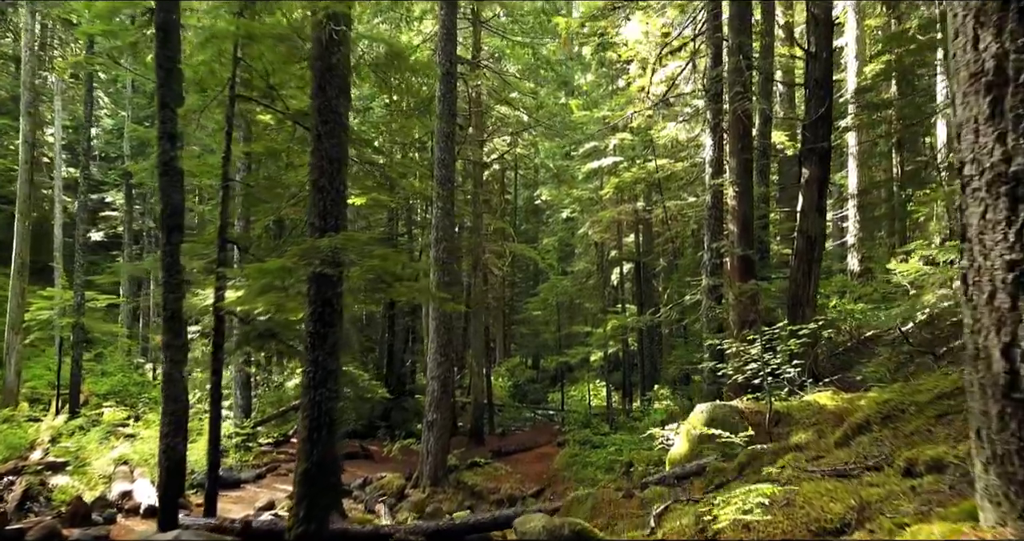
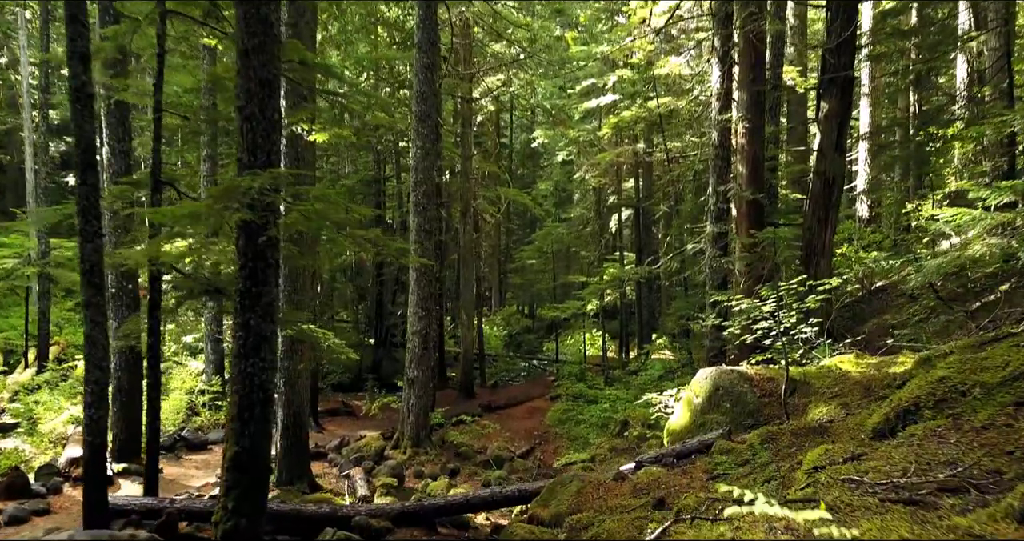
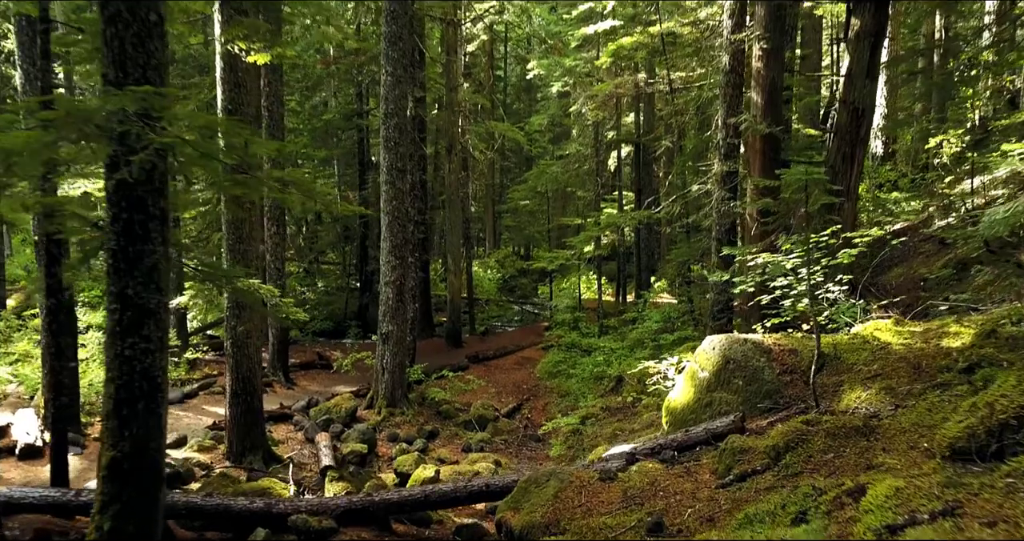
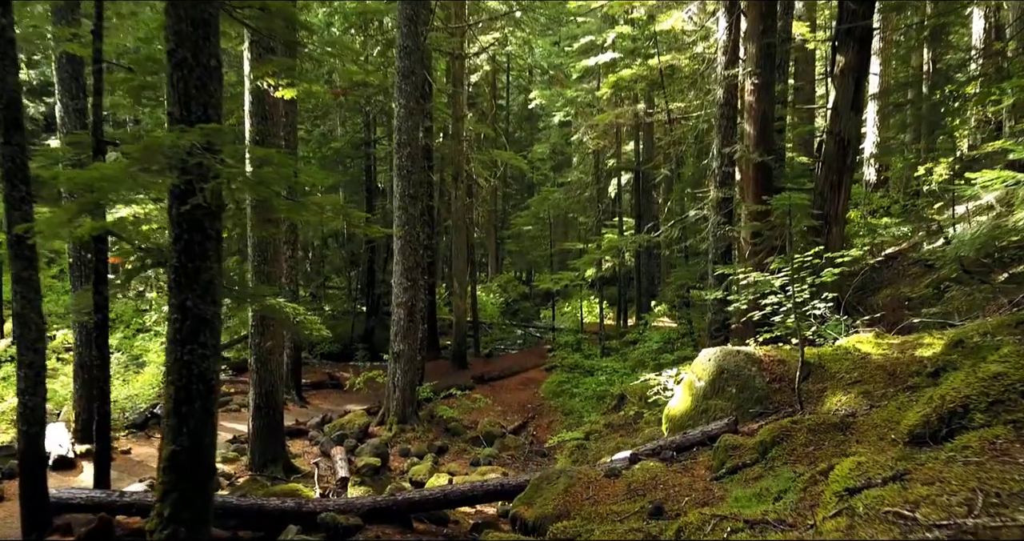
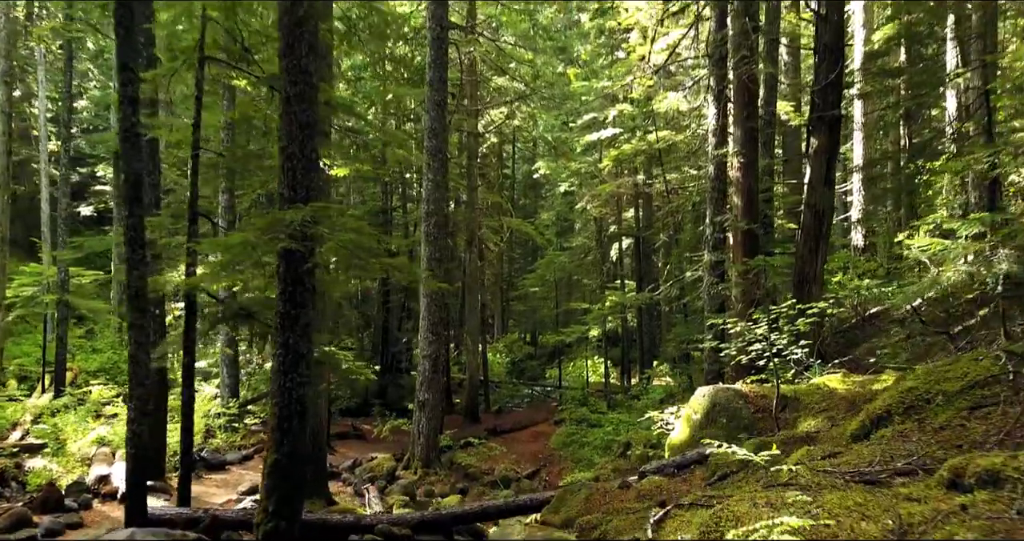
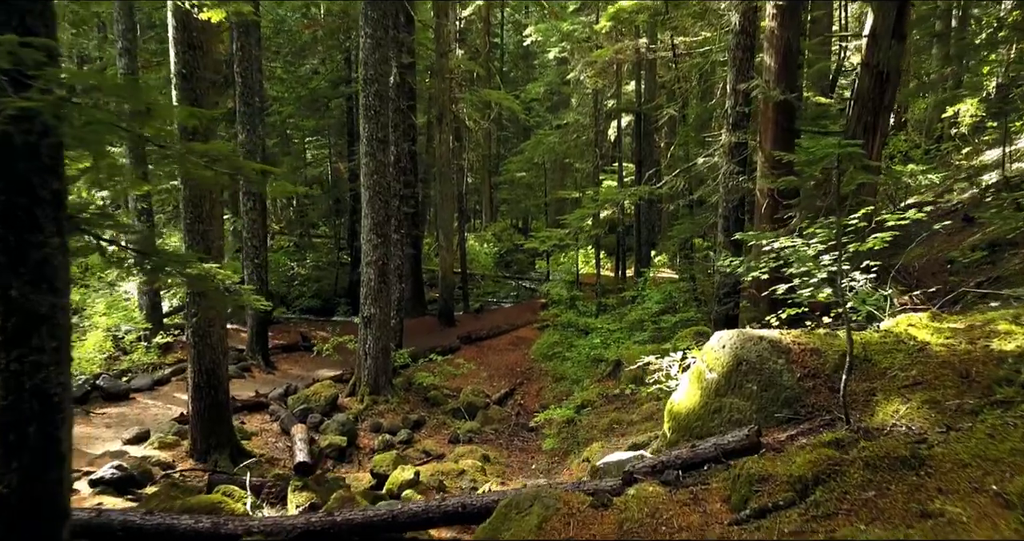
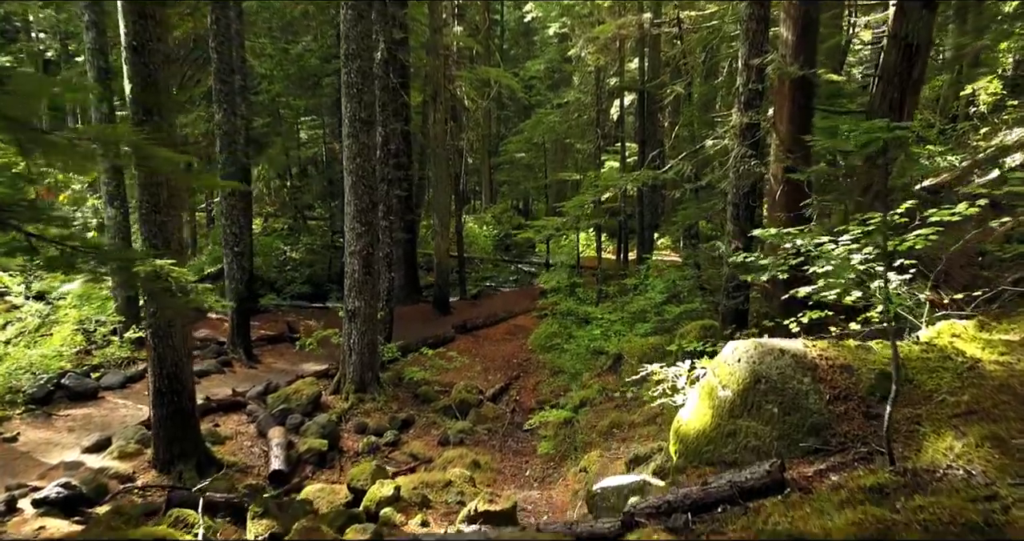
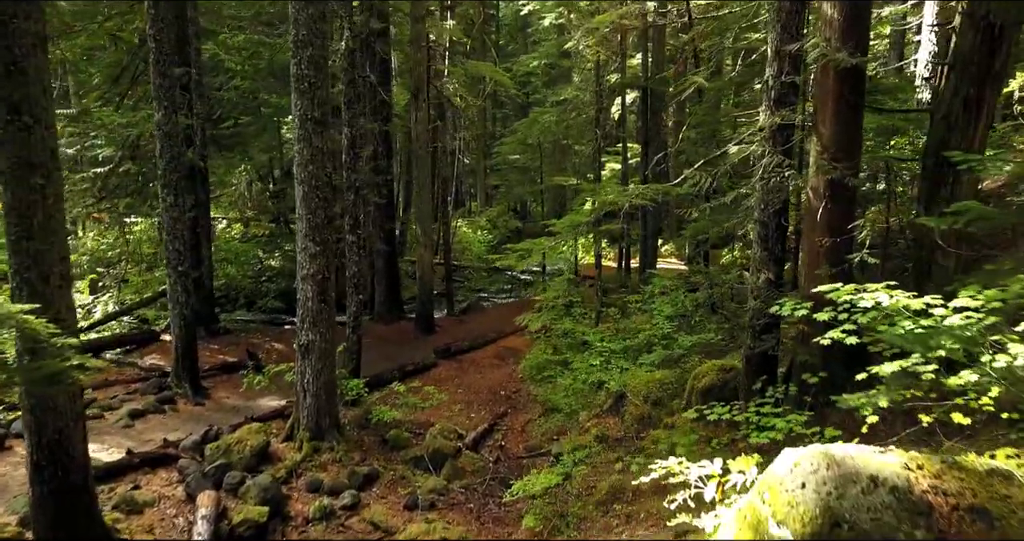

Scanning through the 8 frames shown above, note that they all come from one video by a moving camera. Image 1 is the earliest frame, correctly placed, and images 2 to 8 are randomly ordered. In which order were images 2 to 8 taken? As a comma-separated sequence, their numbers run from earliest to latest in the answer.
5, 2, 4, 3, 6, 7, 8
